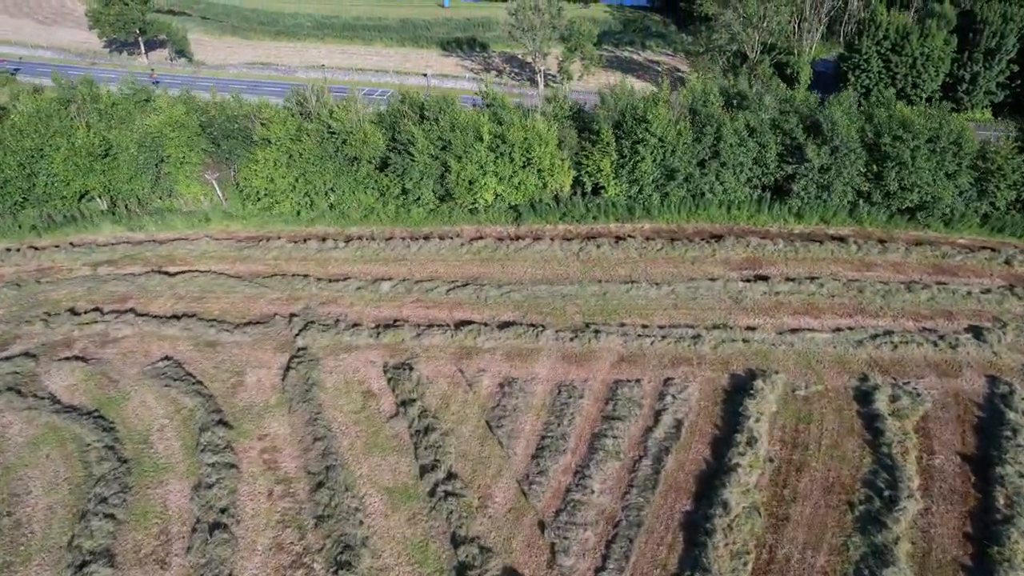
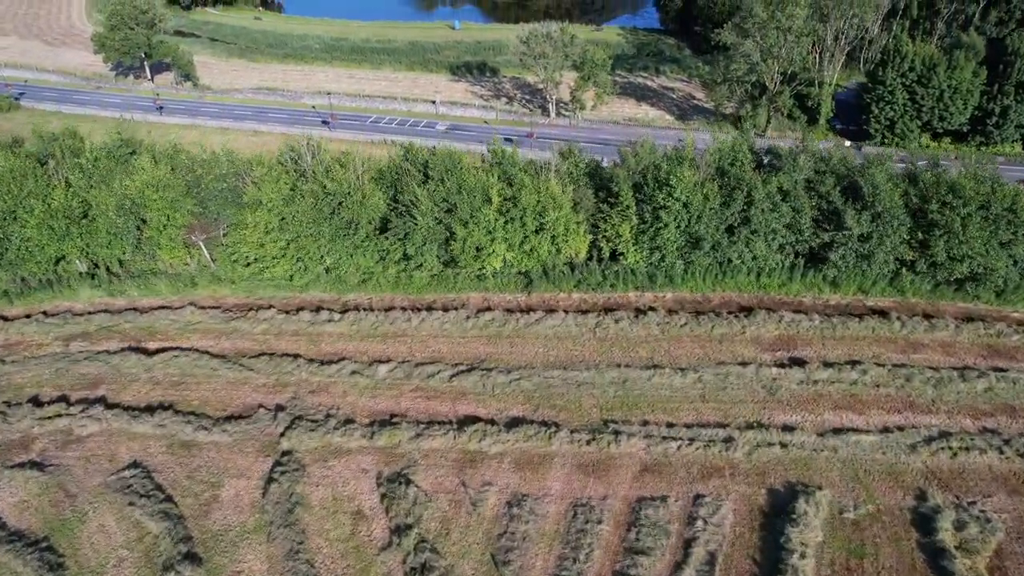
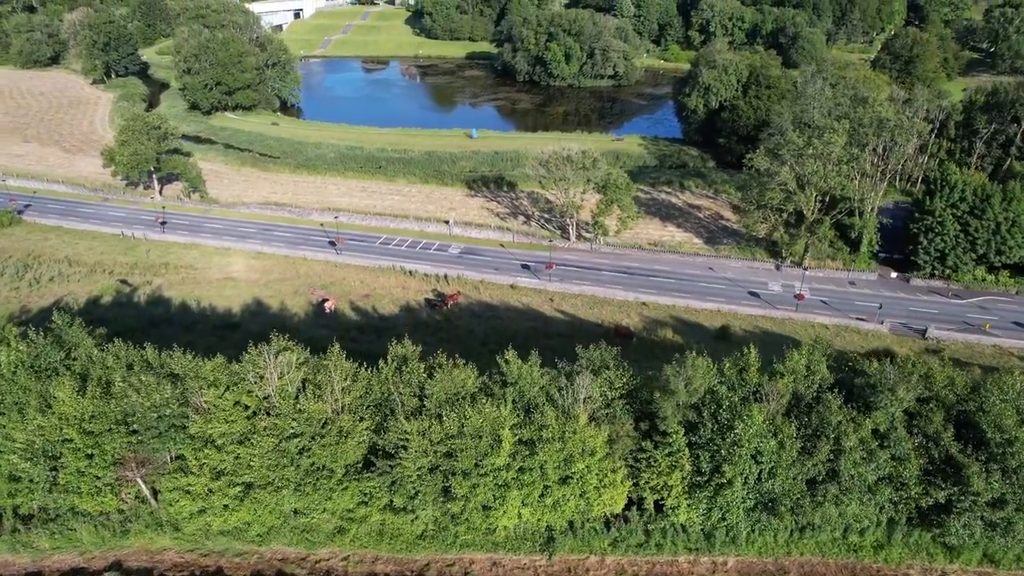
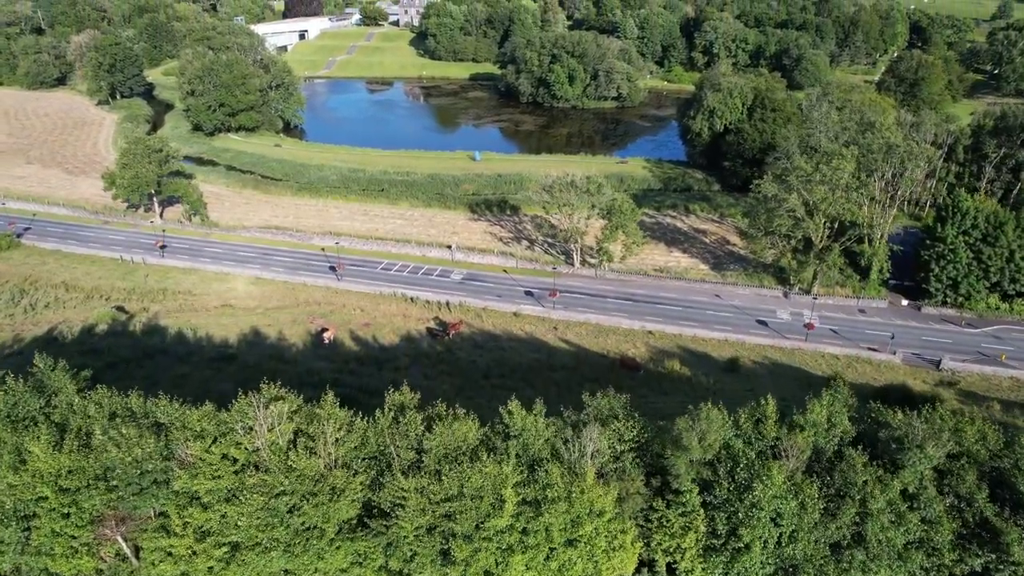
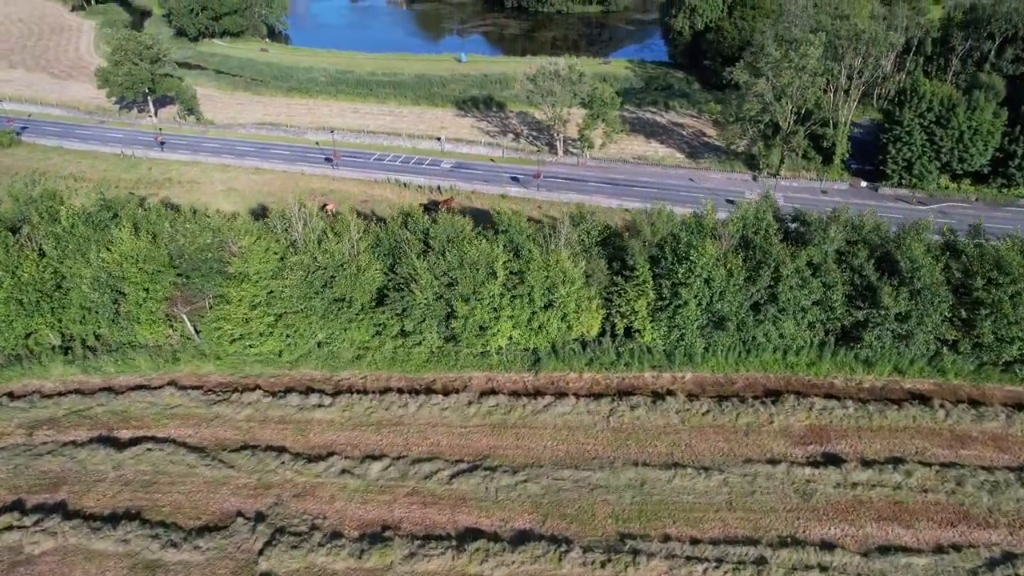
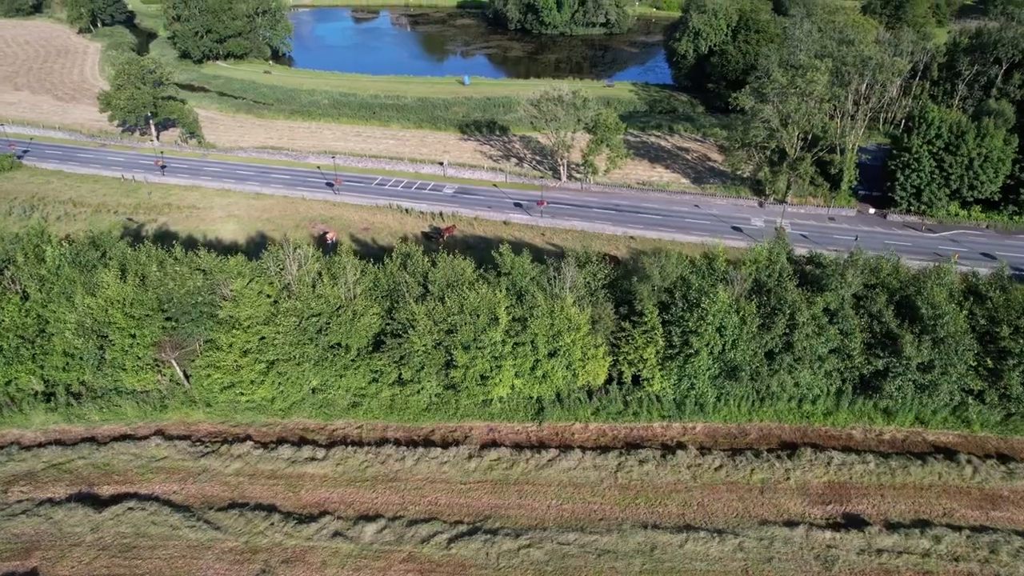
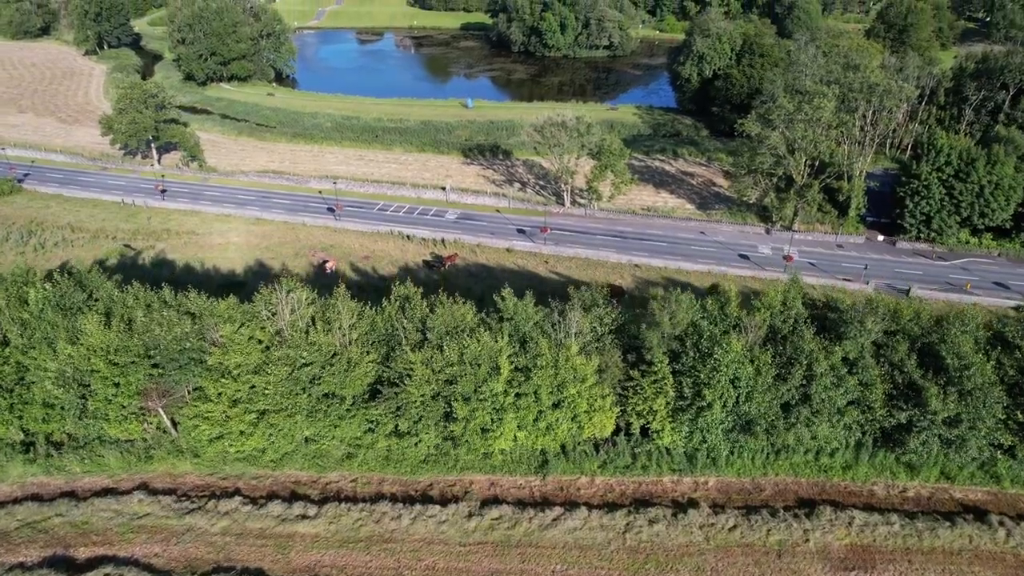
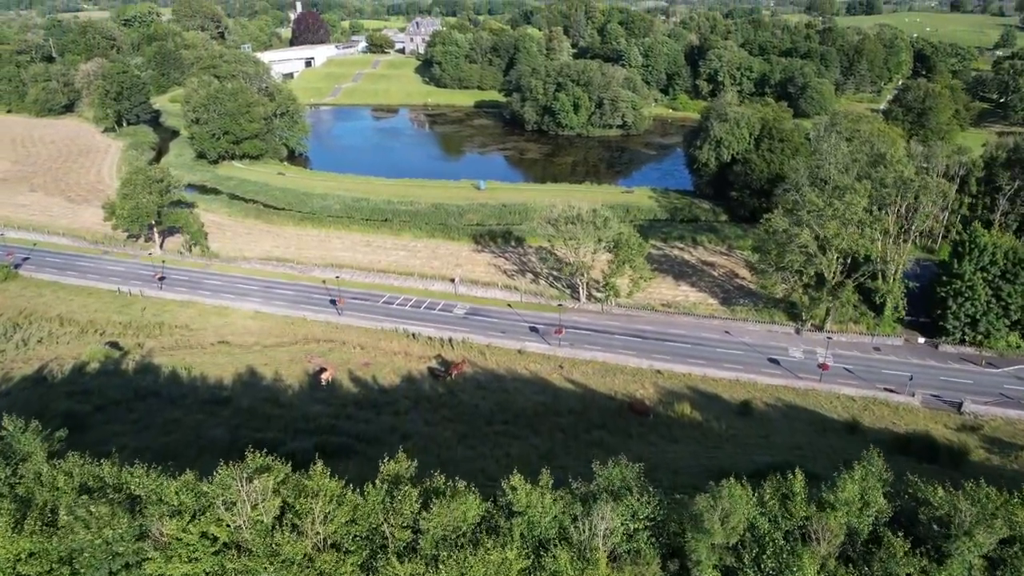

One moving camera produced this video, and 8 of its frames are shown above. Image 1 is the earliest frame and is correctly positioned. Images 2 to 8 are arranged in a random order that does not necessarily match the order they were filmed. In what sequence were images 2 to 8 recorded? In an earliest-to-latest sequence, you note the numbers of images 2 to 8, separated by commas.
2, 5, 6, 7, 3, 4, 8
